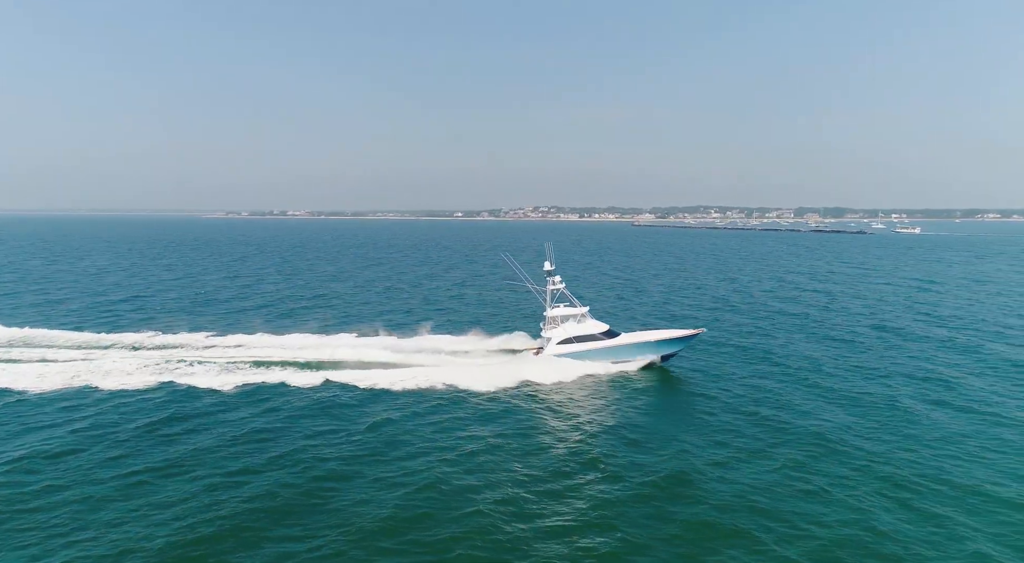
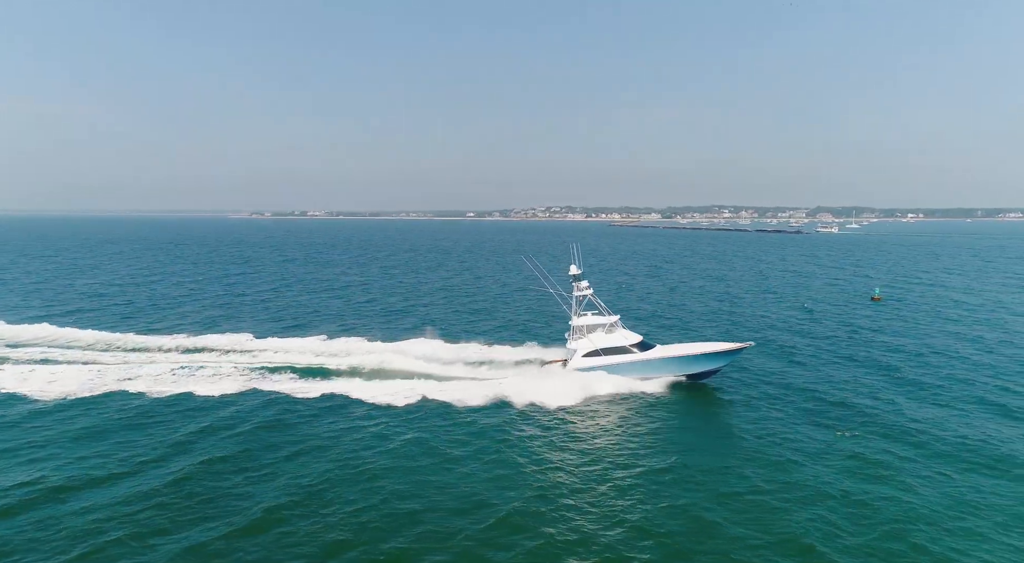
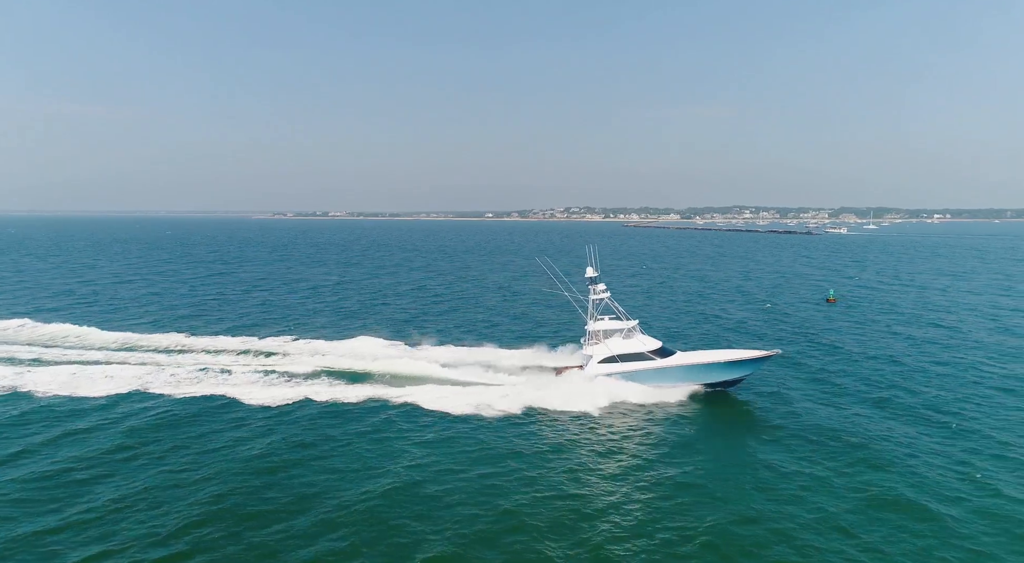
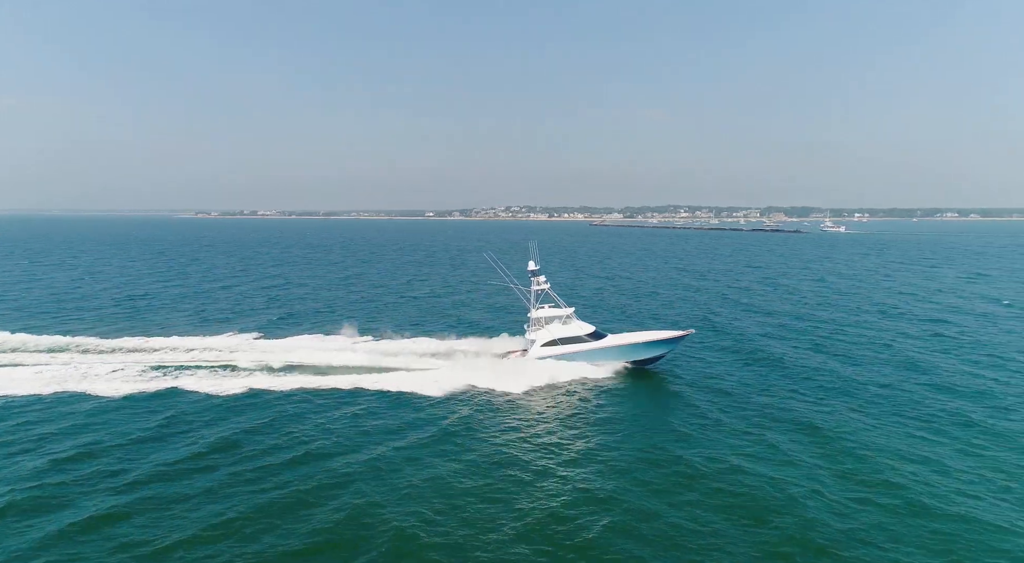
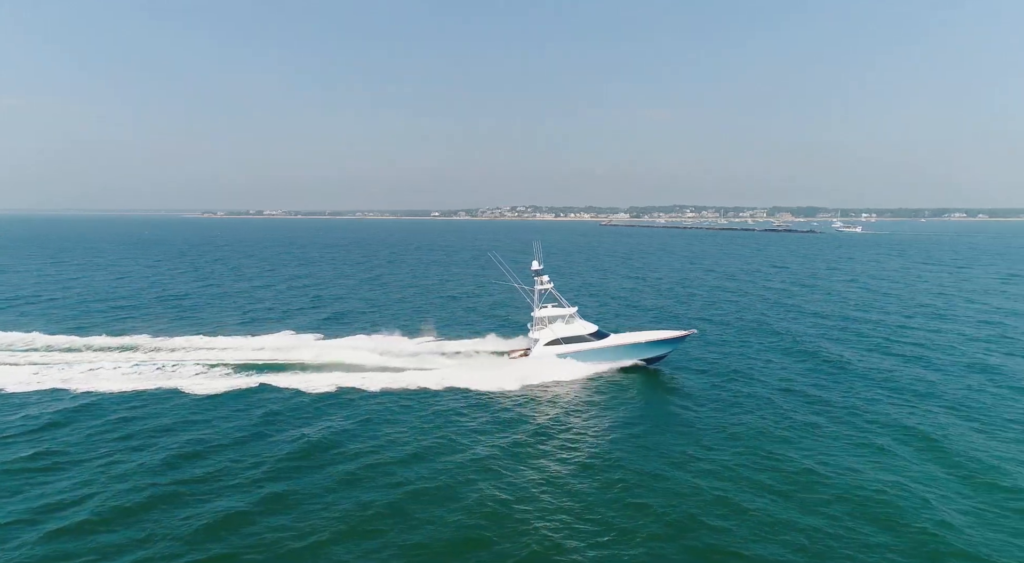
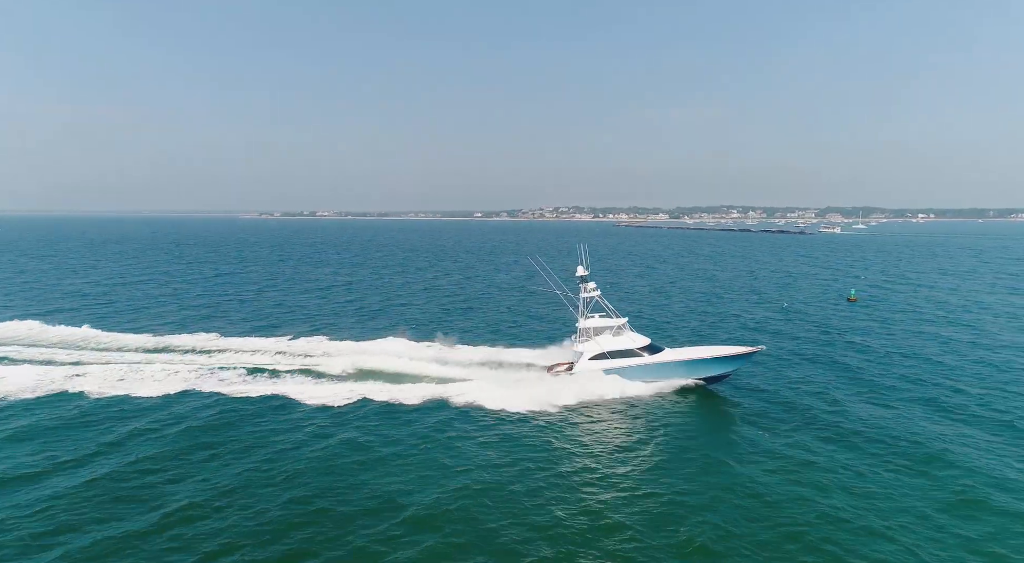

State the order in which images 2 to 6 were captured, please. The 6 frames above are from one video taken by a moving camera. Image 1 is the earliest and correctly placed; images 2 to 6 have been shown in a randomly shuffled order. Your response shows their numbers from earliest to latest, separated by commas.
5, 4, 2, 6, 3
